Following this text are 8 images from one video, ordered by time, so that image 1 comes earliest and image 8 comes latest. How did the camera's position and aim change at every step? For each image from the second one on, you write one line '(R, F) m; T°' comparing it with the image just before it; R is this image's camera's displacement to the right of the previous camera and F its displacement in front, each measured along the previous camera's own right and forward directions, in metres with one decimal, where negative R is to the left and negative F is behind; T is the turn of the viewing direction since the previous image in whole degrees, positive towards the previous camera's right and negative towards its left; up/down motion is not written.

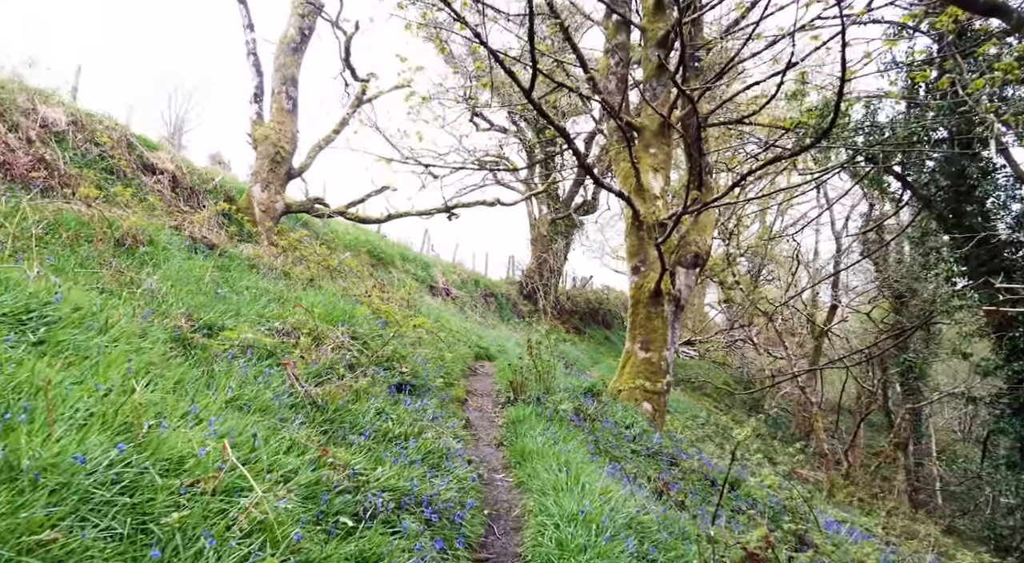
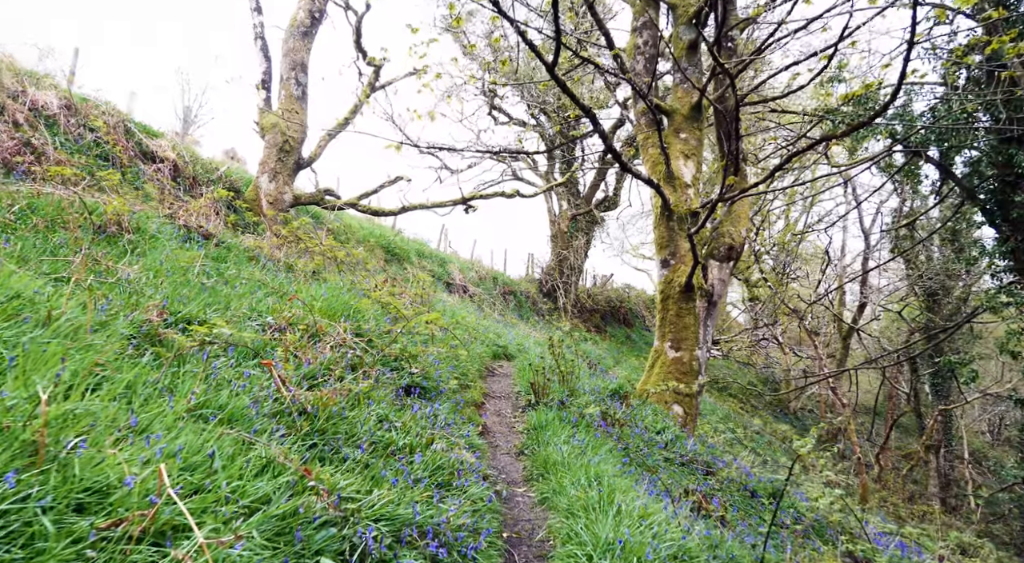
(0.0, +0.7) m; -2°
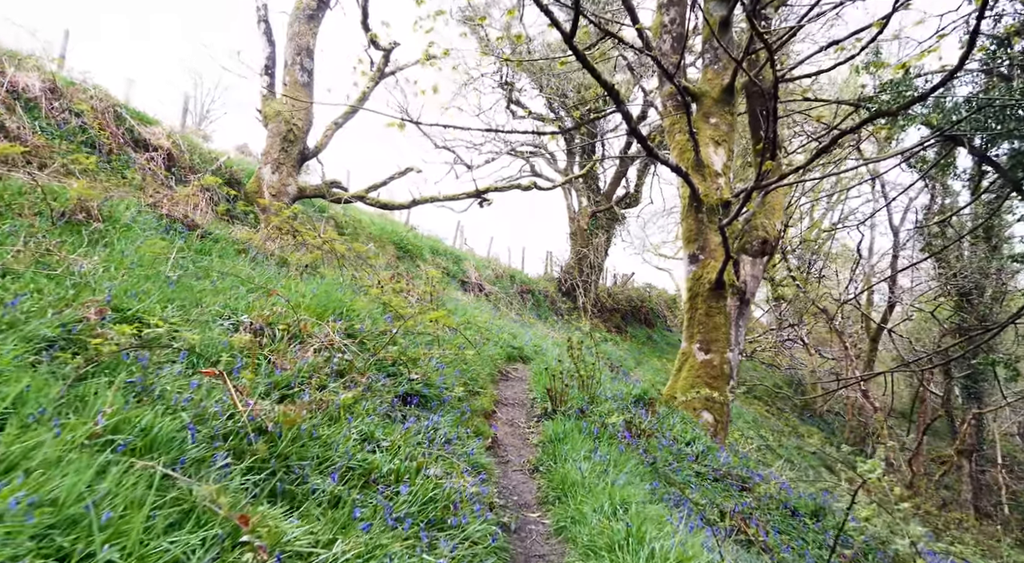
(0.0, +0.7) m; -2°
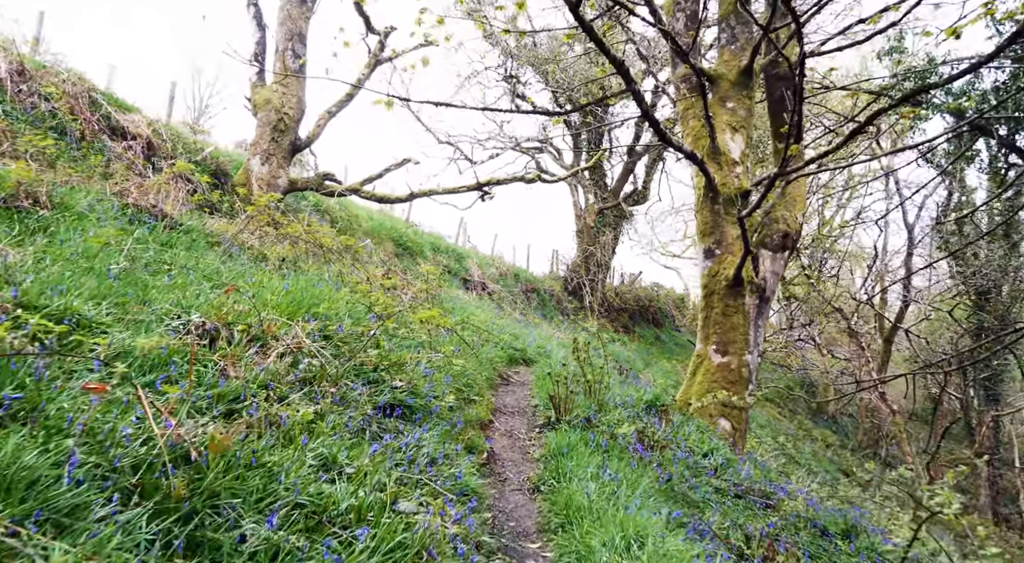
(+0.1, +0.6) m; -1°
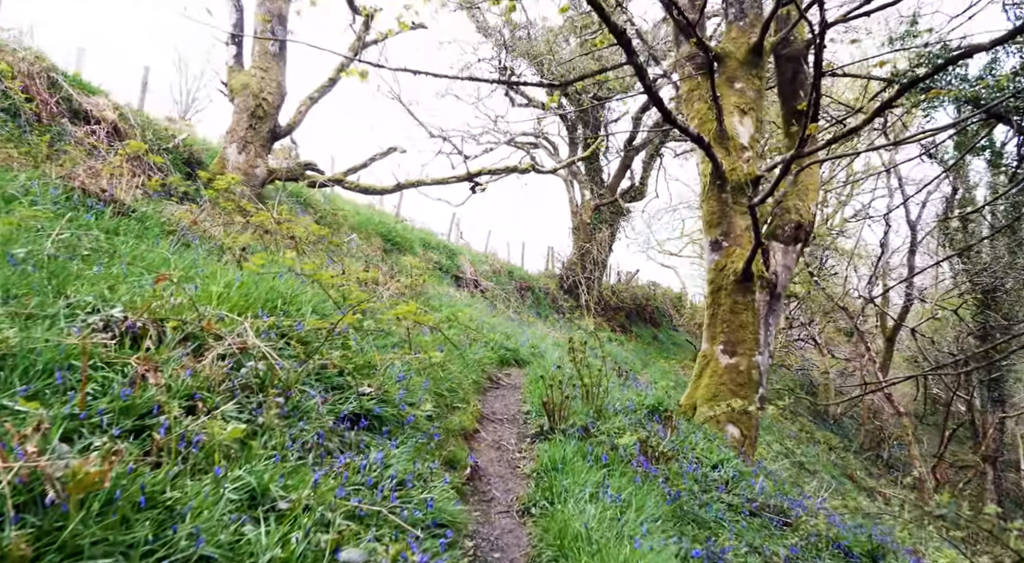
(+0.1, +0.6) m; 0°
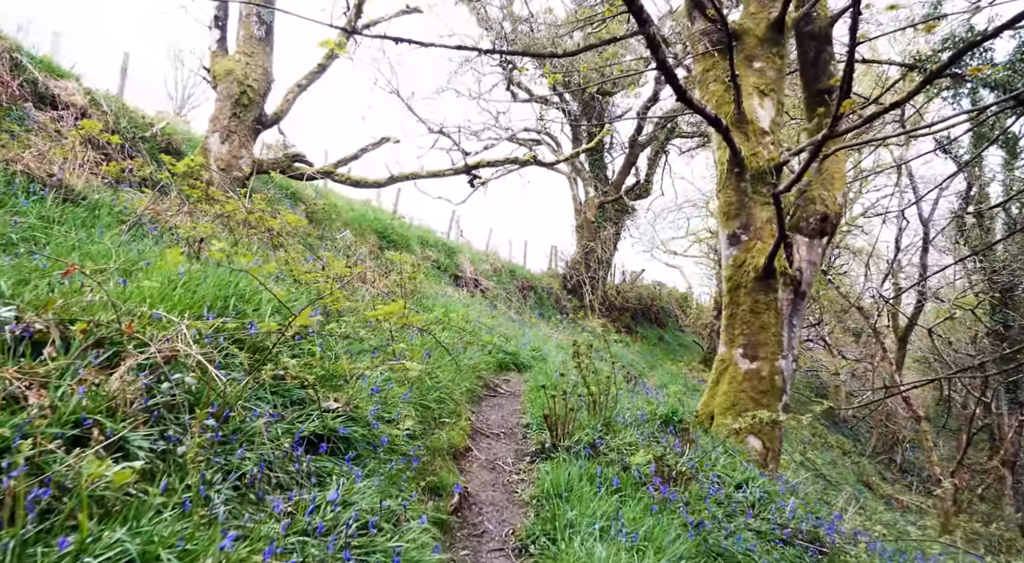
(0.0, +0.7) m; 0°
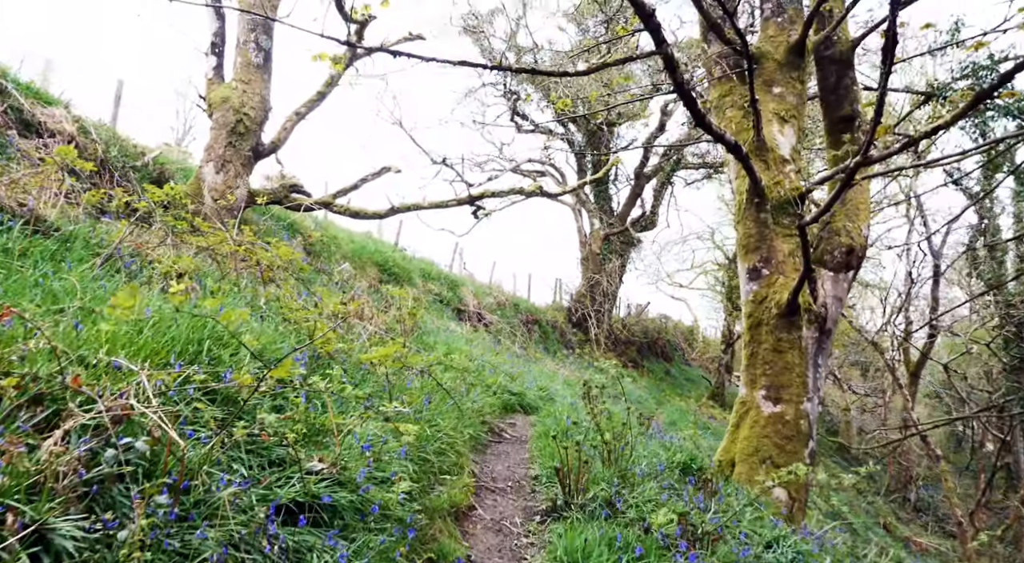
(0.0, +0.4) m; 0°
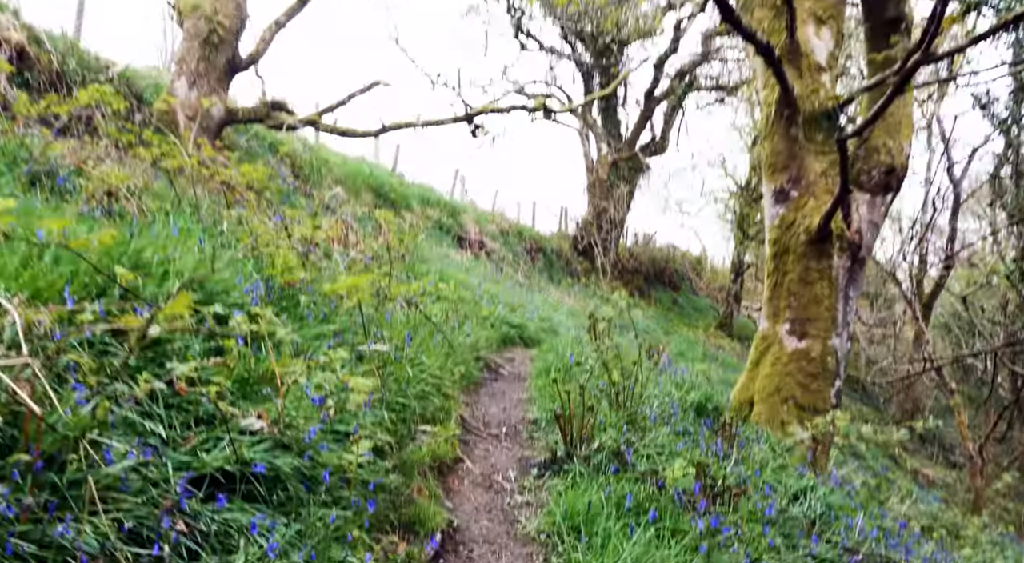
(+0.1, +0.6) m; -1°
